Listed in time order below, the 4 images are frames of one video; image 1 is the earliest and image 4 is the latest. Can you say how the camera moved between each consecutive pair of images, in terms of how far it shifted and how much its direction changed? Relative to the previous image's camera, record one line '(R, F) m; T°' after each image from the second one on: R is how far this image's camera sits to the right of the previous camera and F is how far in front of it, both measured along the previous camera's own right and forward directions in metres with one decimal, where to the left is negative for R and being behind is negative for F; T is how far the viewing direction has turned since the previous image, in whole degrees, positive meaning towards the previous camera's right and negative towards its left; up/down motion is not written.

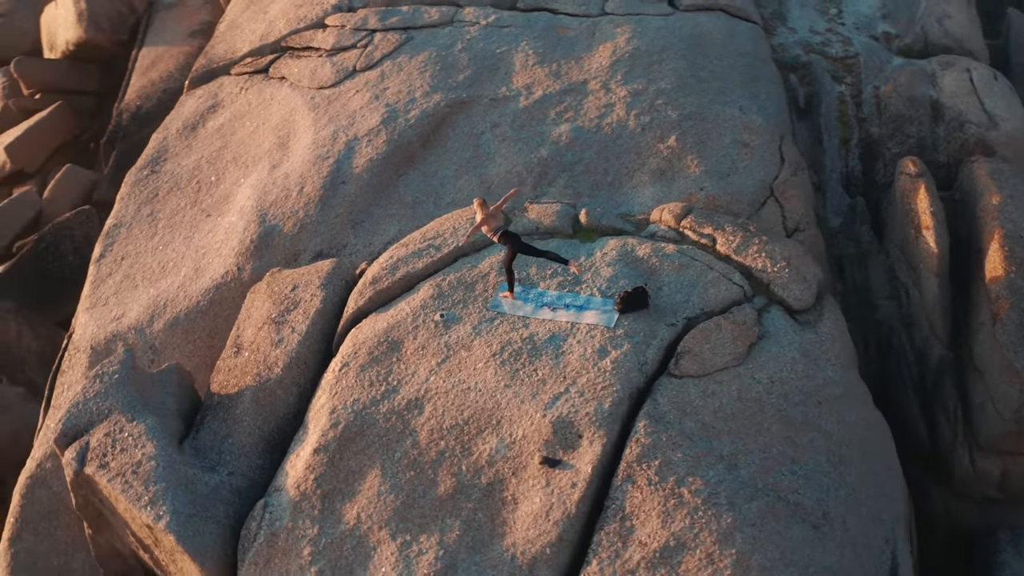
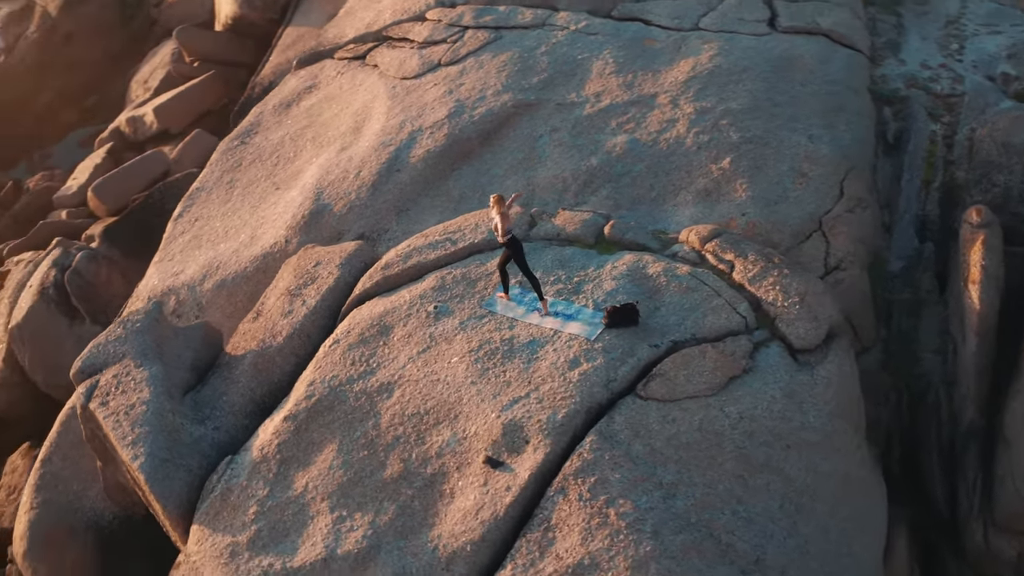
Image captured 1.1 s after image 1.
(+1.2, +0.1) m; -11°
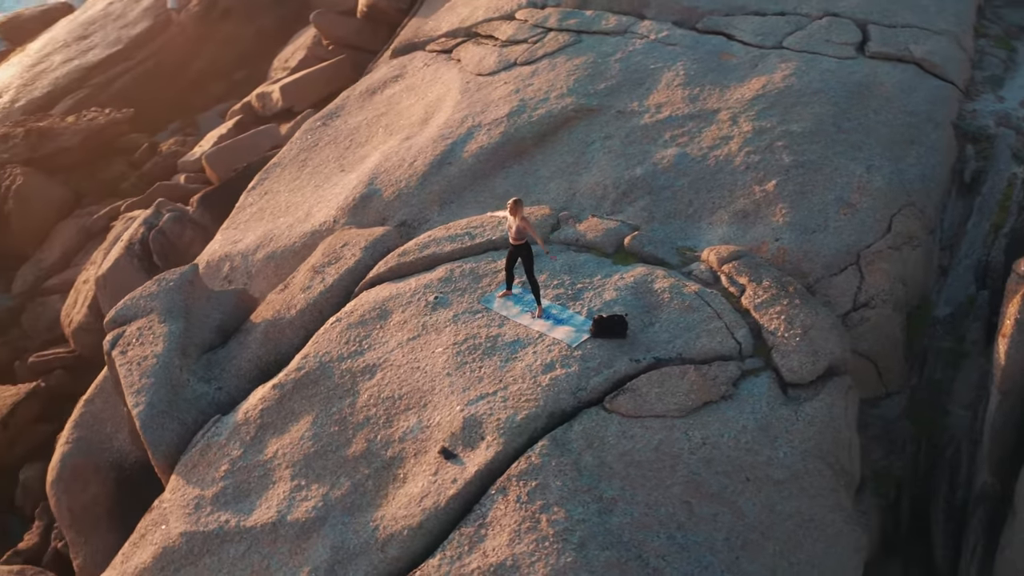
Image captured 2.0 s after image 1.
(+1.1, 0.0) m; -9°
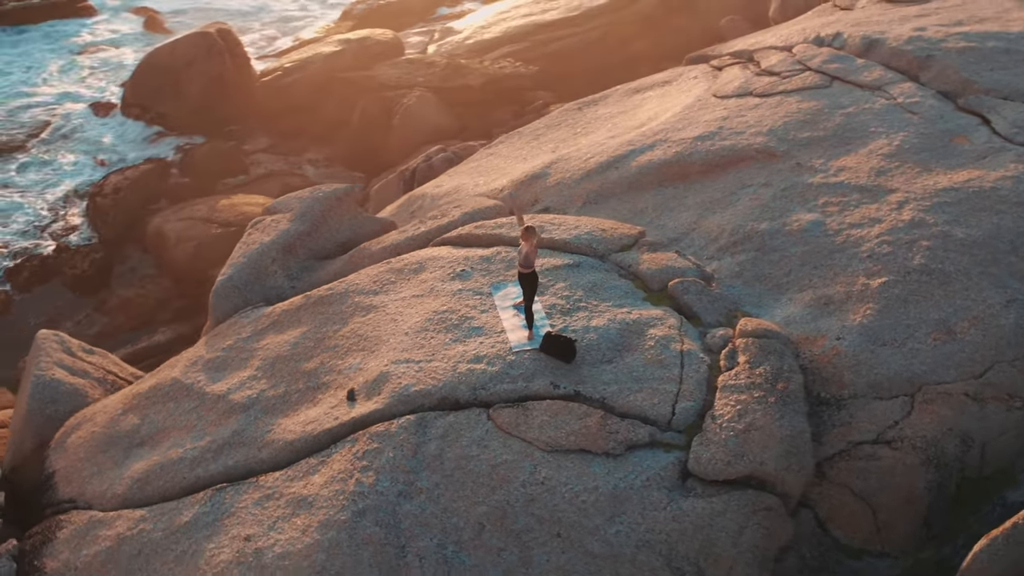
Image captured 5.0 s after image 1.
(+3.2, +0.8) m; -29°
